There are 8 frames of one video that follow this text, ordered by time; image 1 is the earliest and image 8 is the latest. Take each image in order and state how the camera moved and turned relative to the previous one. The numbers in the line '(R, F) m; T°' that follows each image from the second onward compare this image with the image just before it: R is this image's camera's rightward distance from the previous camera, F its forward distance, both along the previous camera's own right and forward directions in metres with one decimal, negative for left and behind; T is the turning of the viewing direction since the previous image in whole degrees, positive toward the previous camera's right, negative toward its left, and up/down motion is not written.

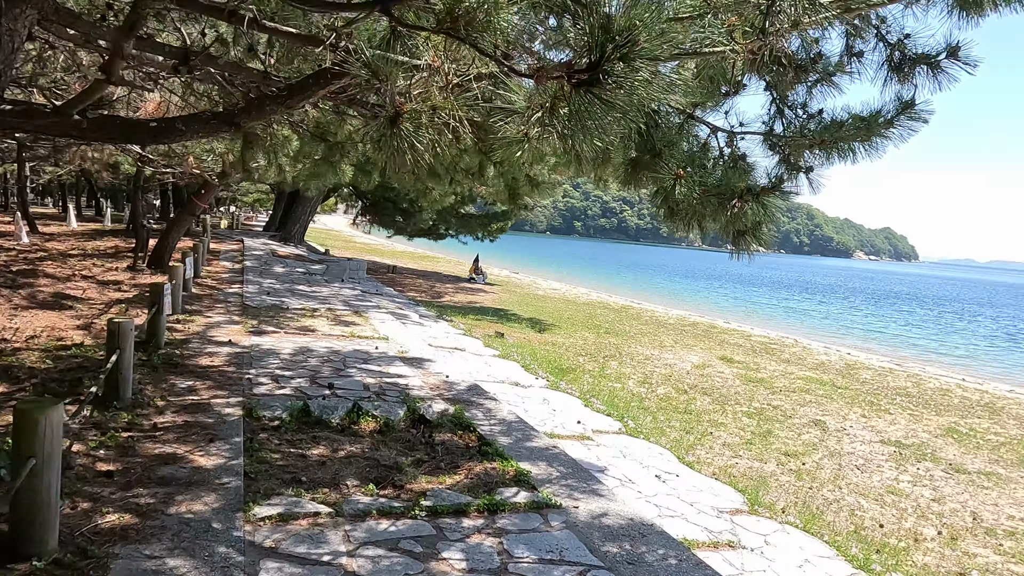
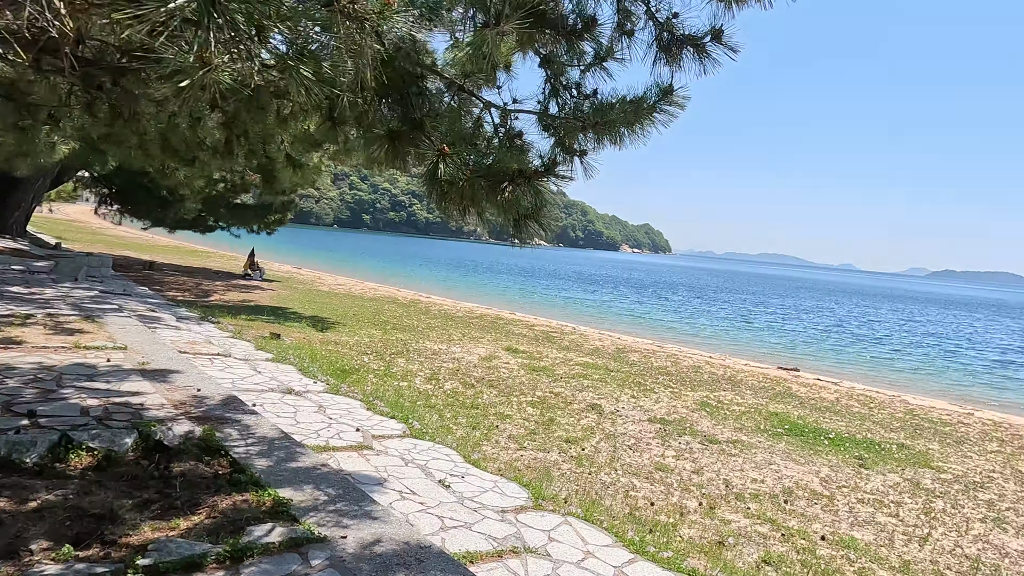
(+0.2, +0.4) m; +18°
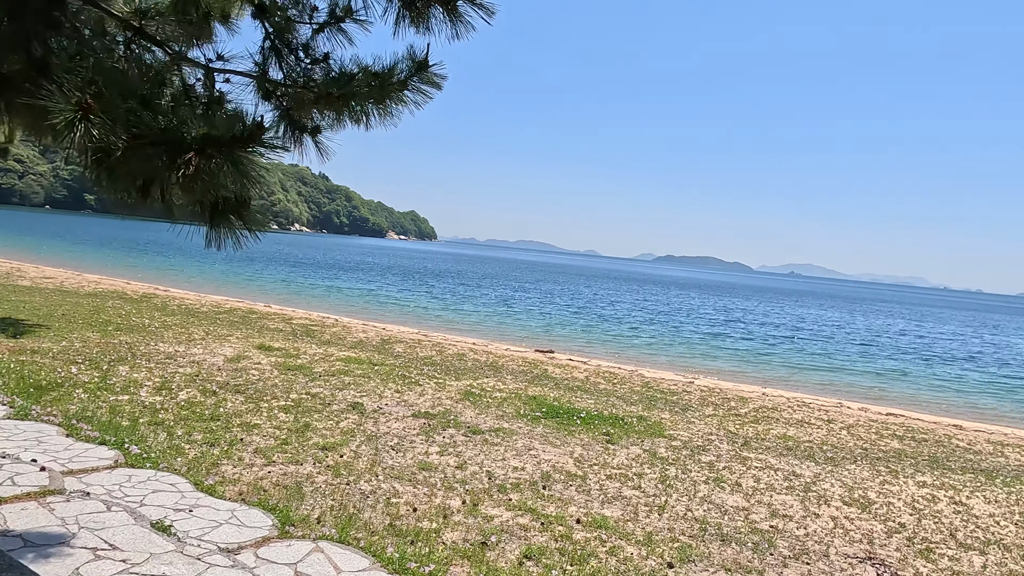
(+0.2, +0.4) m; +20°
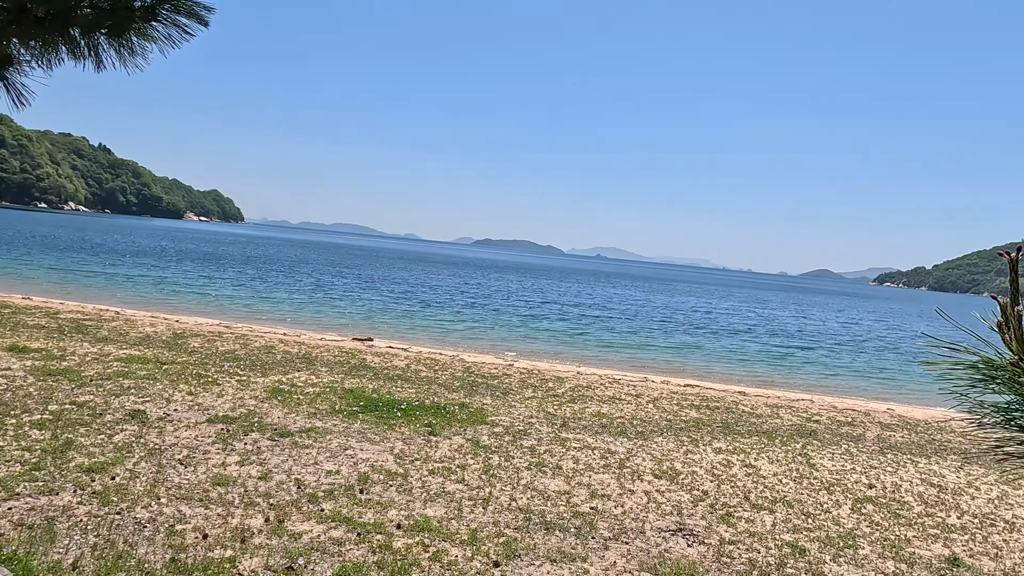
(+0.1, +0.4) m; +15°
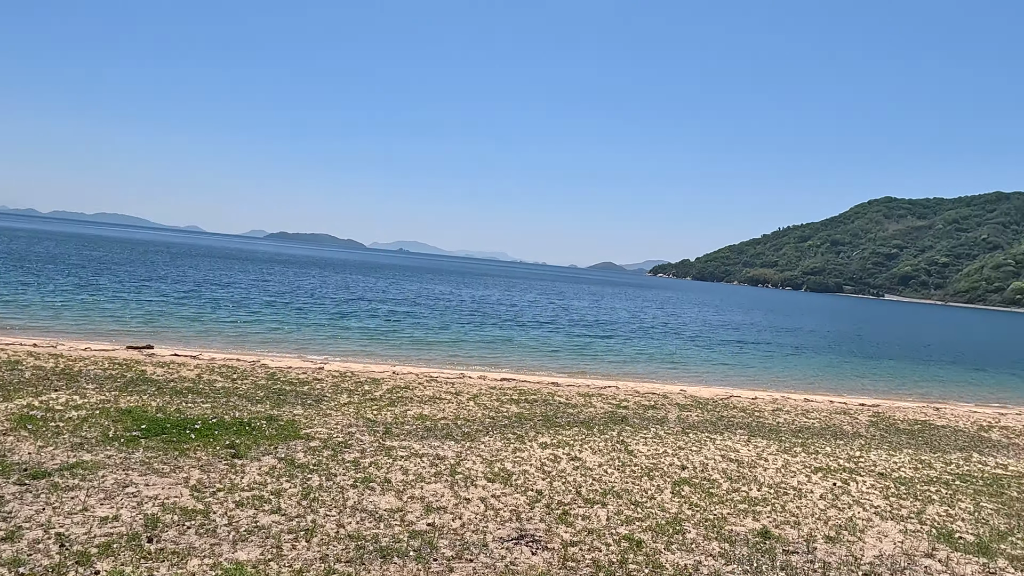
(-0.2, +0.6) m; +17°
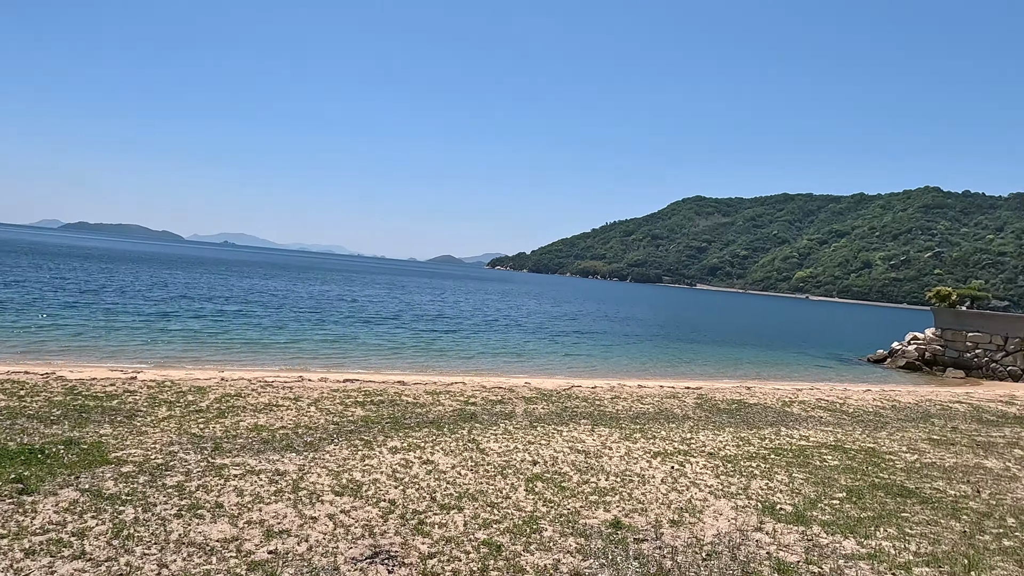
(-0.1, +0.3) m; +14°
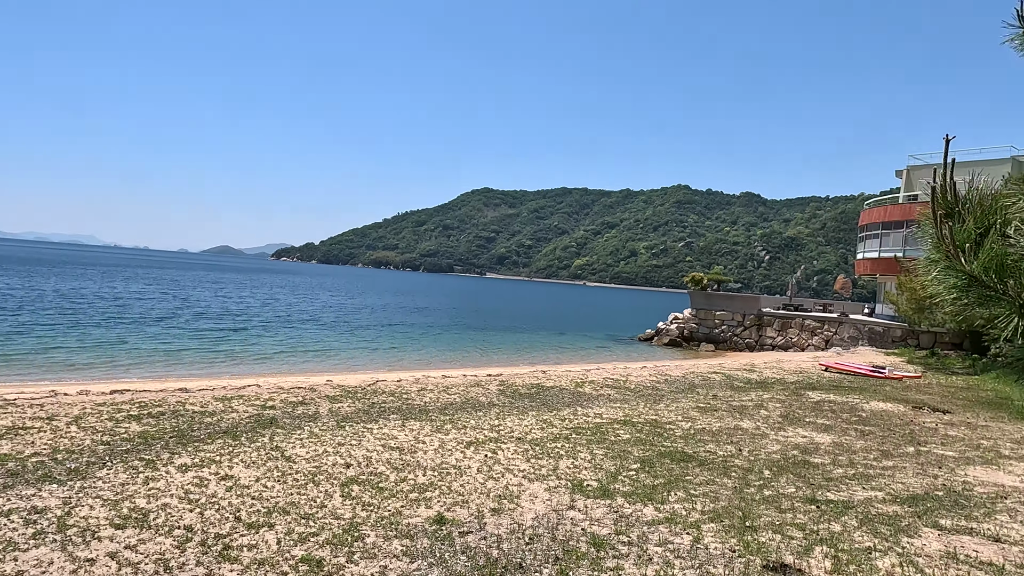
(-0.2, +0.2) m; +18°
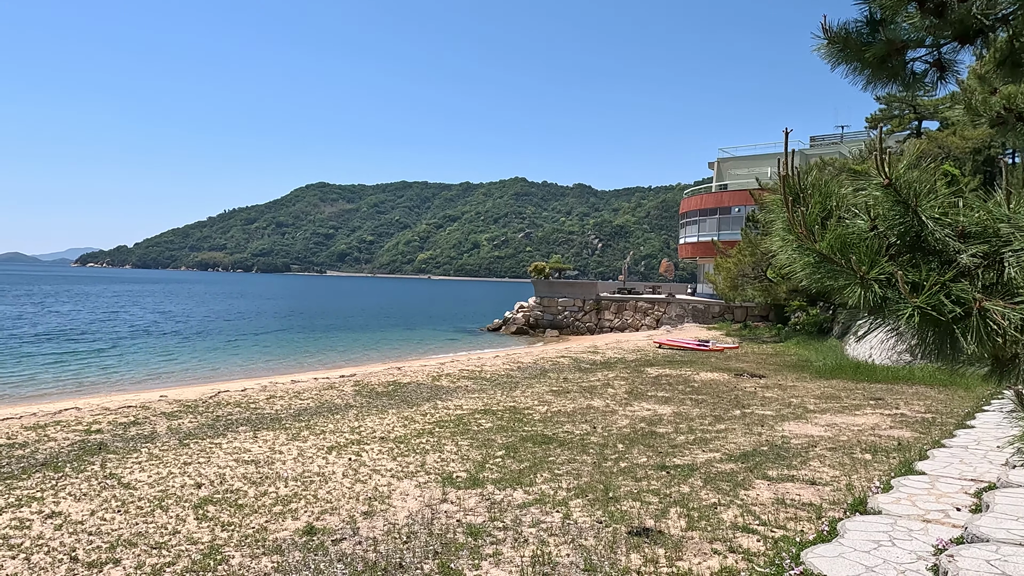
(-0.2, 0.0) m; +13°
